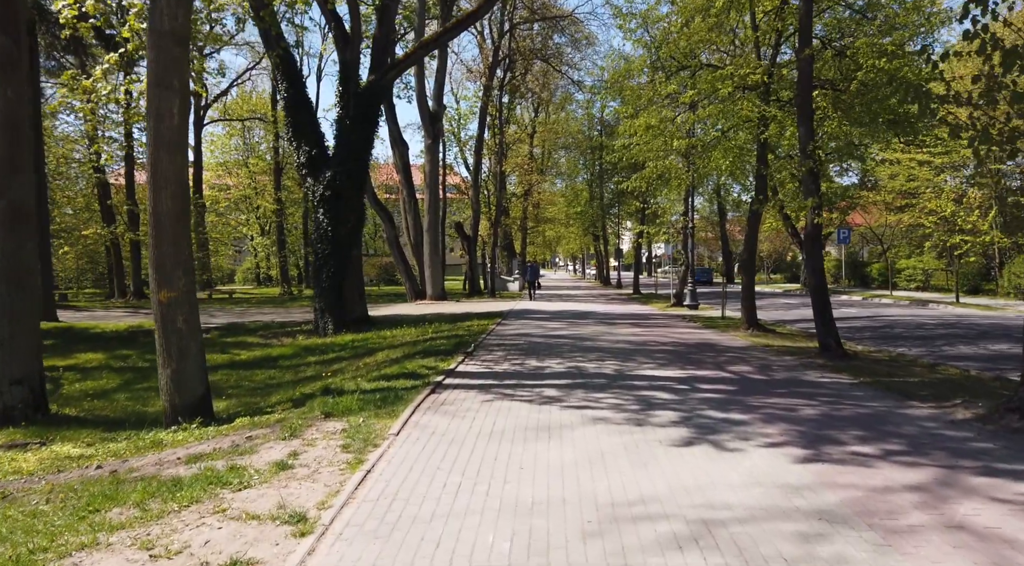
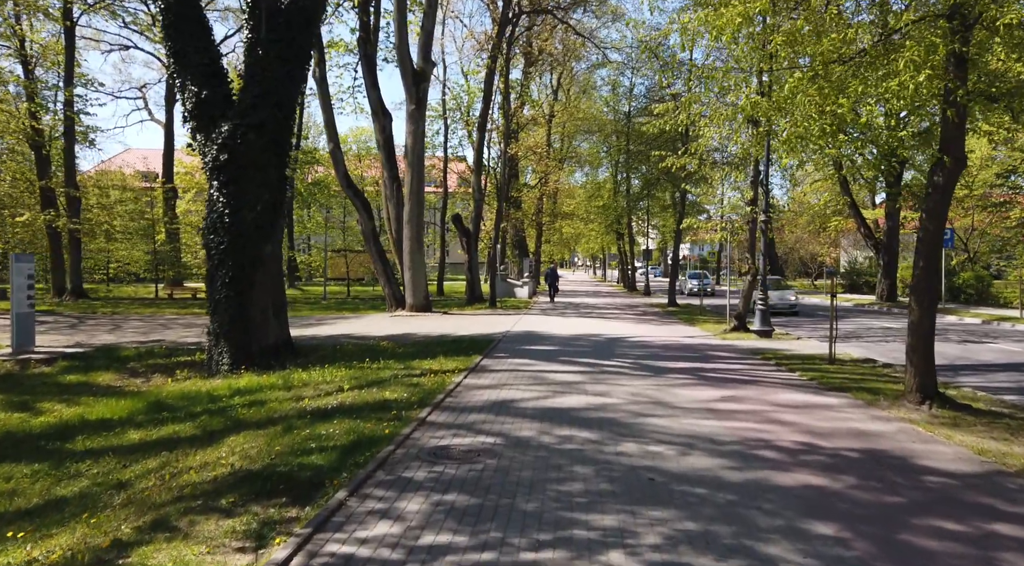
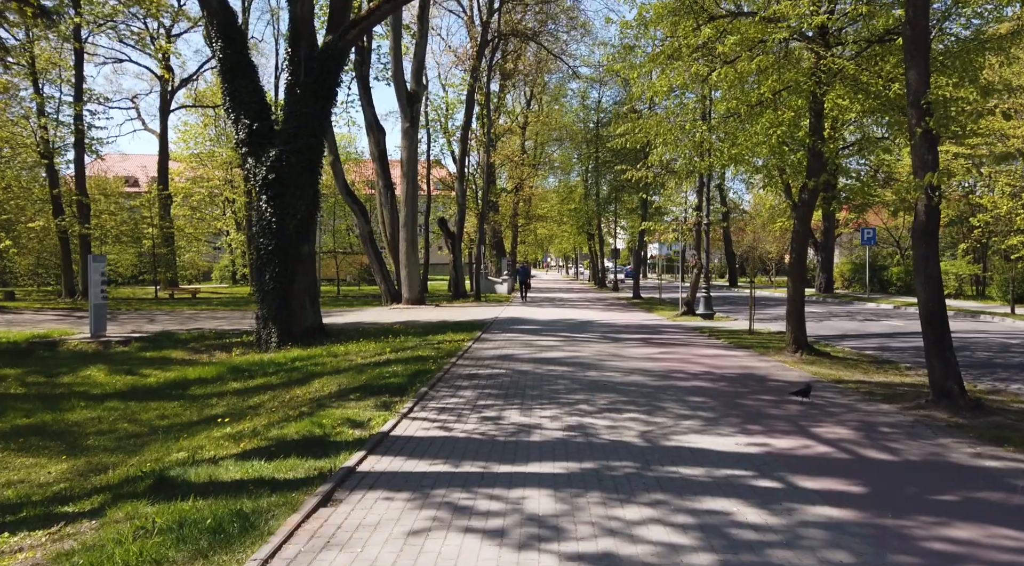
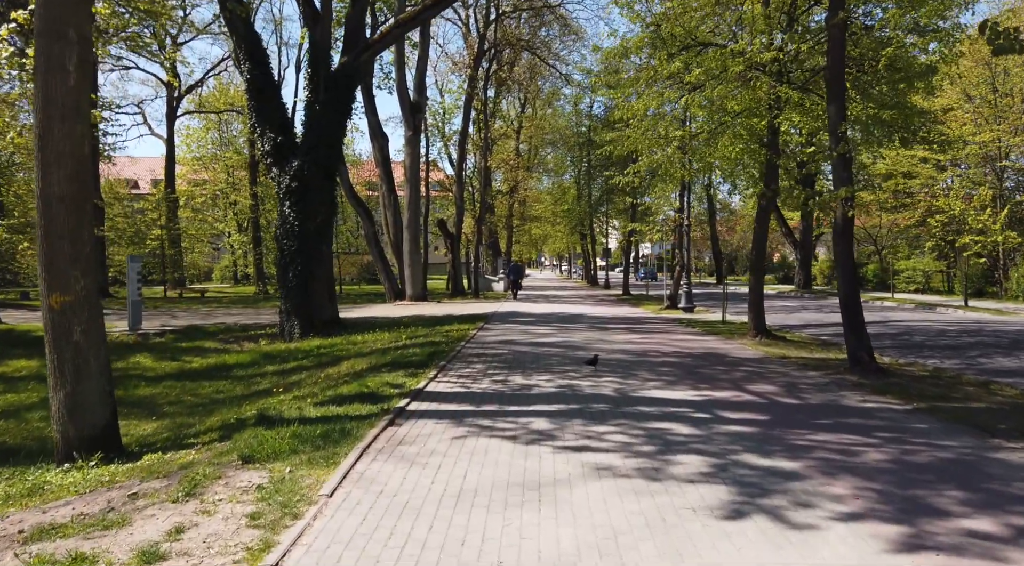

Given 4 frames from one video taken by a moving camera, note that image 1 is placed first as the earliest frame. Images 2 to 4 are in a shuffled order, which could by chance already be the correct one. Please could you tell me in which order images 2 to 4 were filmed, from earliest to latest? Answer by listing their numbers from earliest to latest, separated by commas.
4, 3, 2
